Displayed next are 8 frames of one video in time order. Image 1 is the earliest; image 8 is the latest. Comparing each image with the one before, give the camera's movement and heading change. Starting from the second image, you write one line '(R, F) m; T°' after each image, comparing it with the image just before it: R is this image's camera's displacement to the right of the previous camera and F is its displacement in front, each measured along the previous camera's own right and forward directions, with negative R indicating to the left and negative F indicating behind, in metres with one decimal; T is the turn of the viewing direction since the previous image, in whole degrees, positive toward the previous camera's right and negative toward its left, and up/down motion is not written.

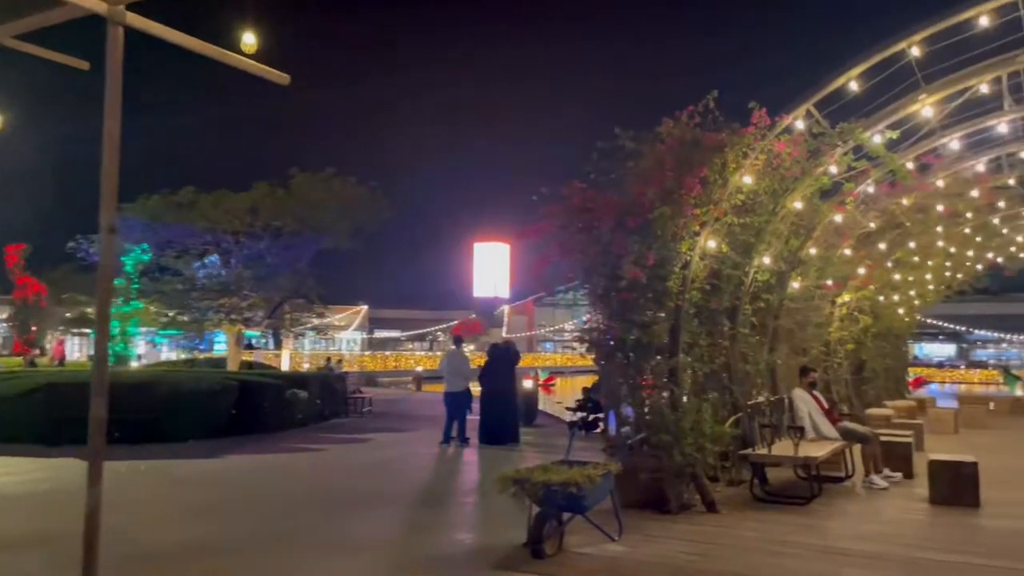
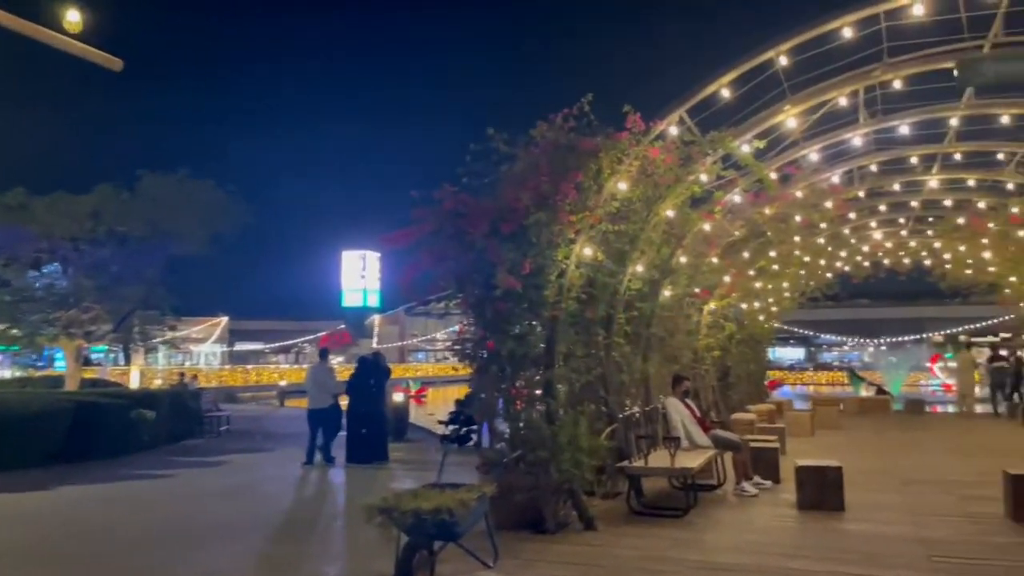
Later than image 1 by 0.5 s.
(0.0, +0.5) m; +9°
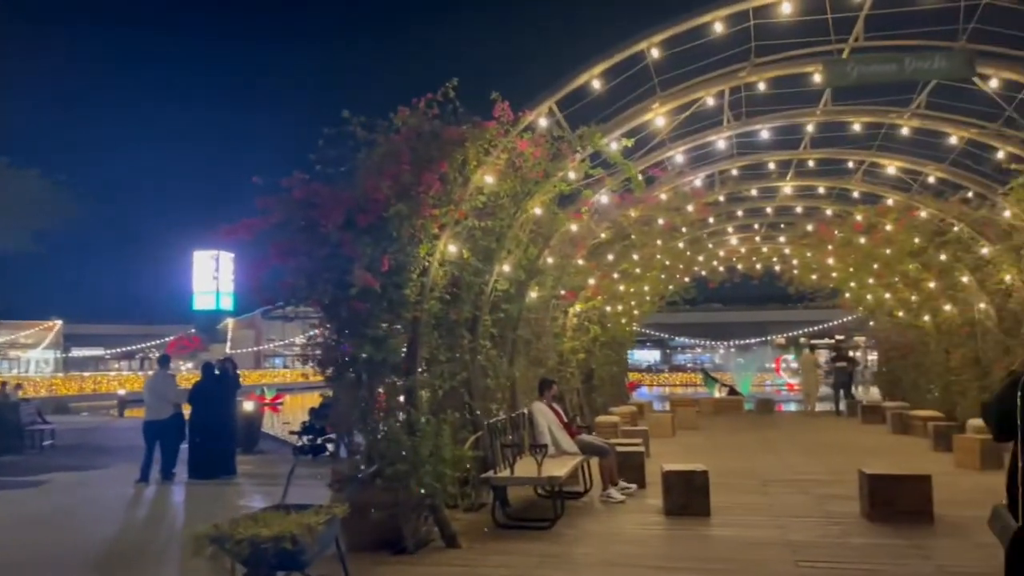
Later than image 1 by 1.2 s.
(+0.1, +0.6) m; +9°
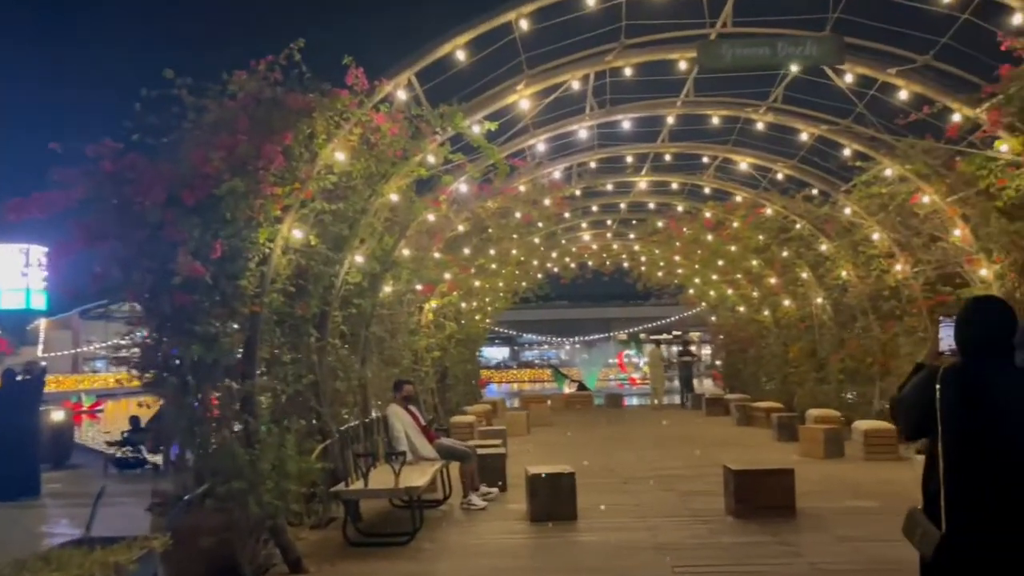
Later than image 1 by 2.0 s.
(-0.1, +0.7) m; +11°
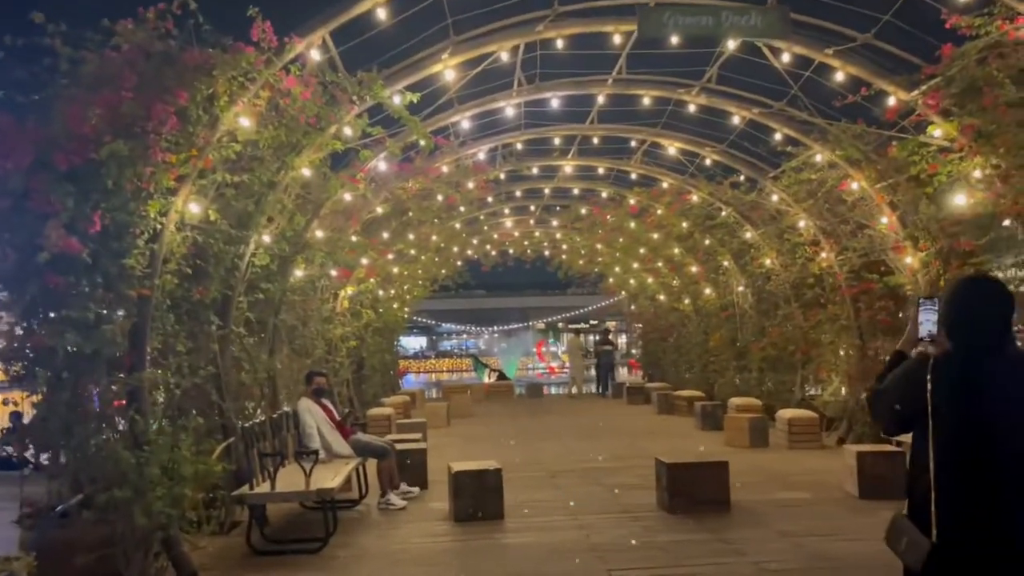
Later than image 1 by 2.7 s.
(-0.1, +0.6) m; +6°
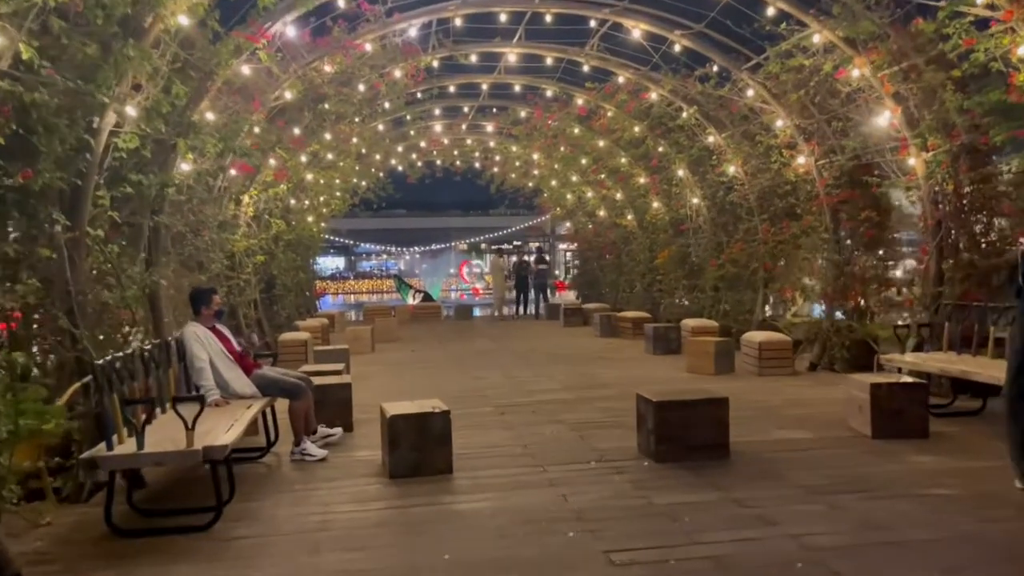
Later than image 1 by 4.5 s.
(-0.2, +1.7) m; +6°
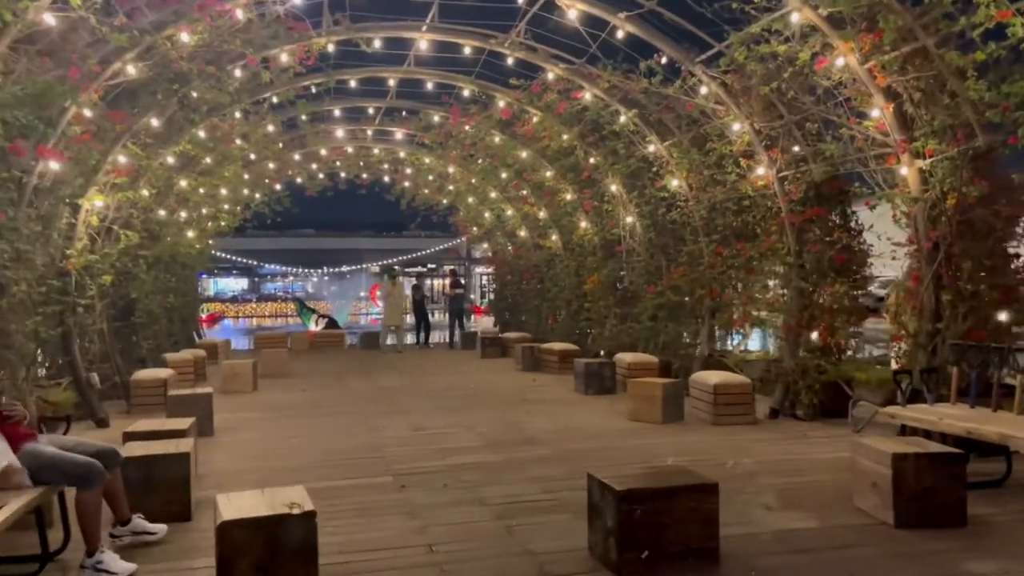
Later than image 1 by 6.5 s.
(+0.1, +1.9) m; +6°
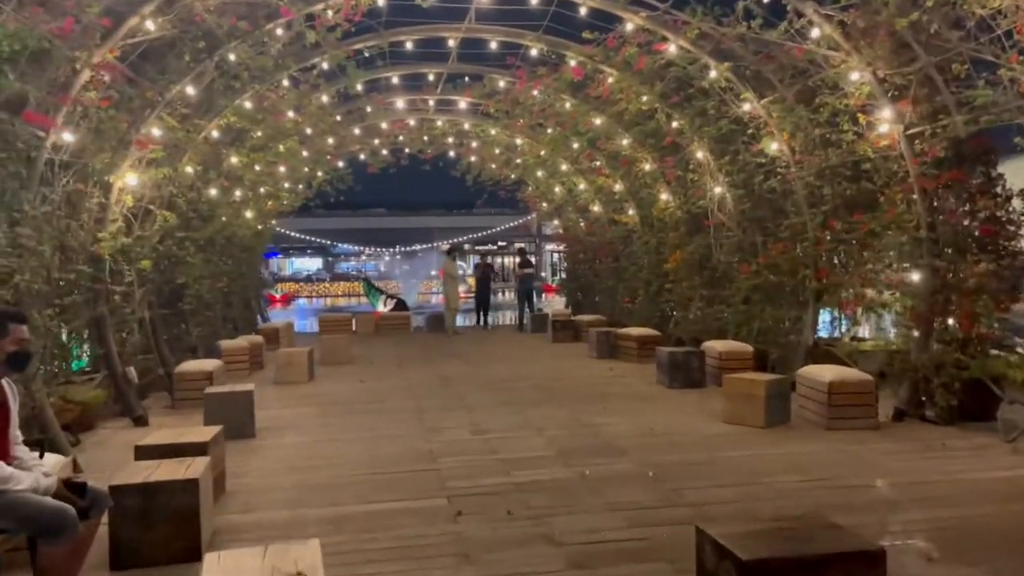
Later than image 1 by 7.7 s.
(0.0, +1.2) m; -5°
